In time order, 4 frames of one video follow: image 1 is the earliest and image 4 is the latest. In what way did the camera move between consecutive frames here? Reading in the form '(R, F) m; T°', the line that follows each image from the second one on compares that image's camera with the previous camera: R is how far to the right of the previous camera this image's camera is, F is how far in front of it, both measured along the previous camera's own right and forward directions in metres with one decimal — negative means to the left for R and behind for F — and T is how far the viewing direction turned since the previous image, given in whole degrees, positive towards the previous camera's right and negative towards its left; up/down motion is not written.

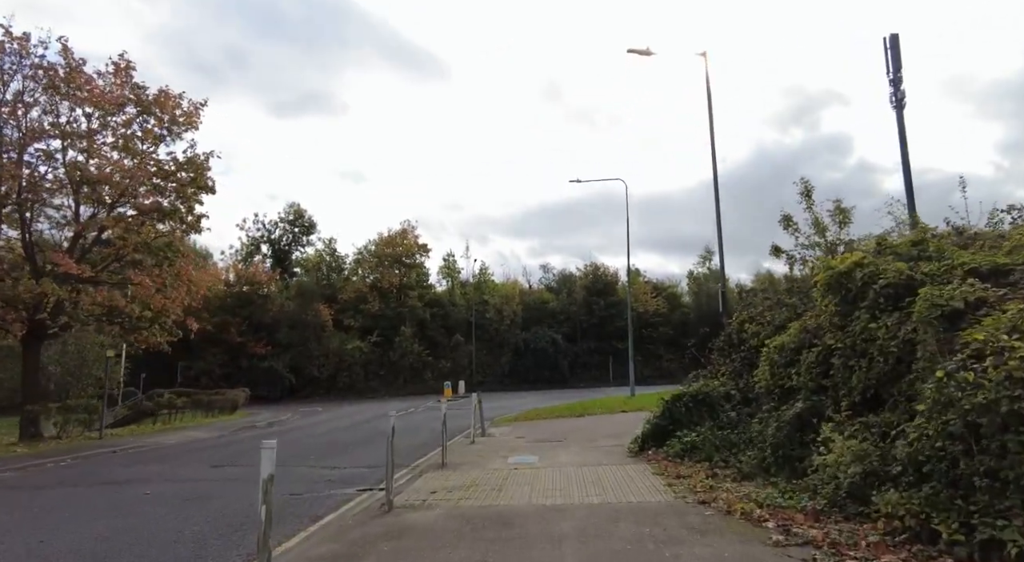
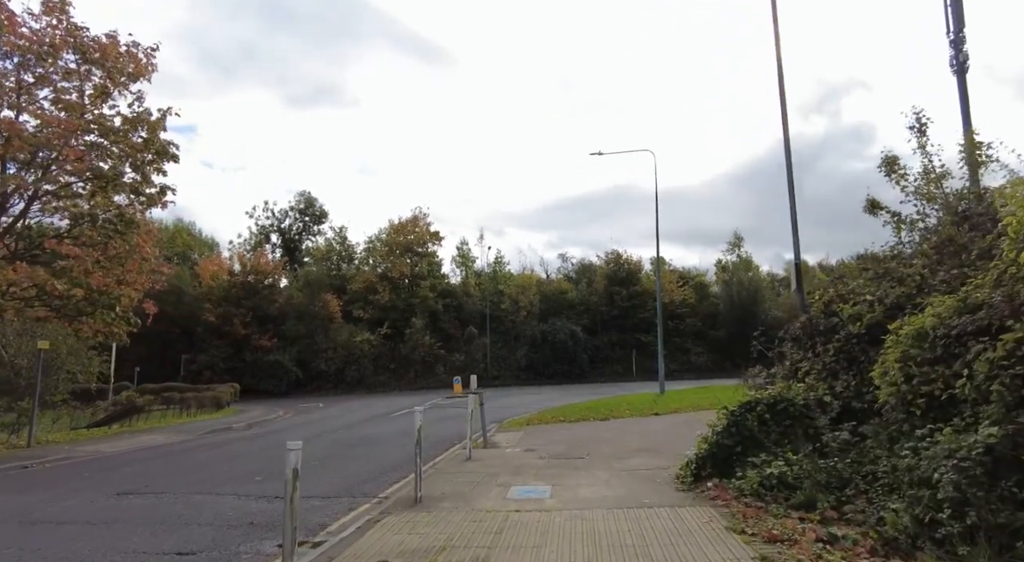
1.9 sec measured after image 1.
(+0.2, +3.4) m; -2°
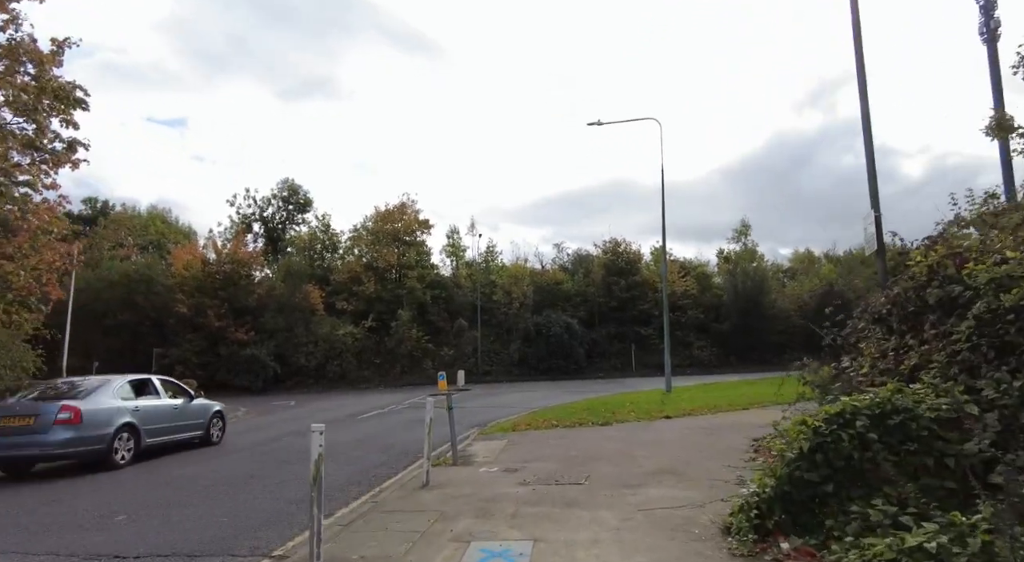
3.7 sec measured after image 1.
(+0.3, +3.2) m; 0°
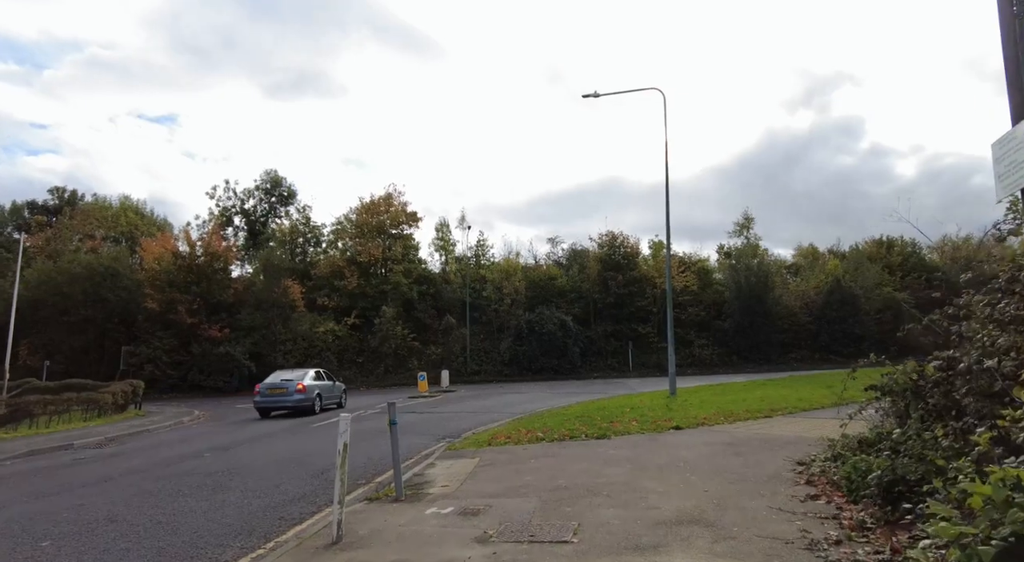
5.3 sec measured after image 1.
(+0.4, +3.0) m; 0°
